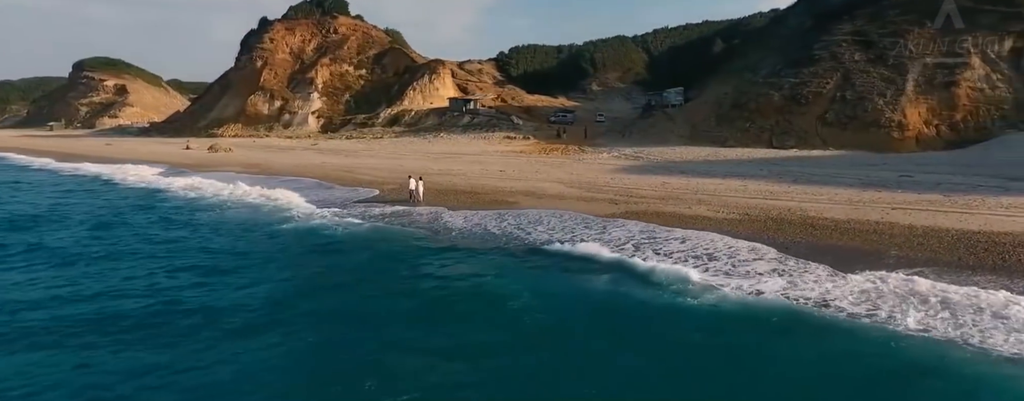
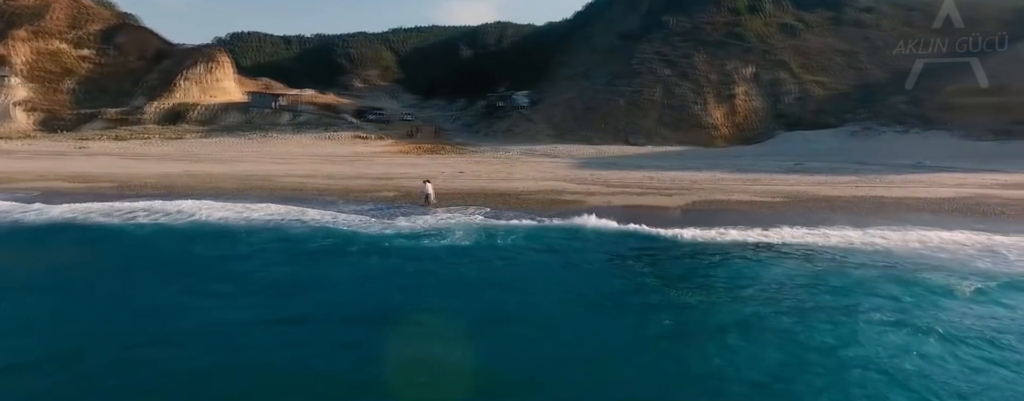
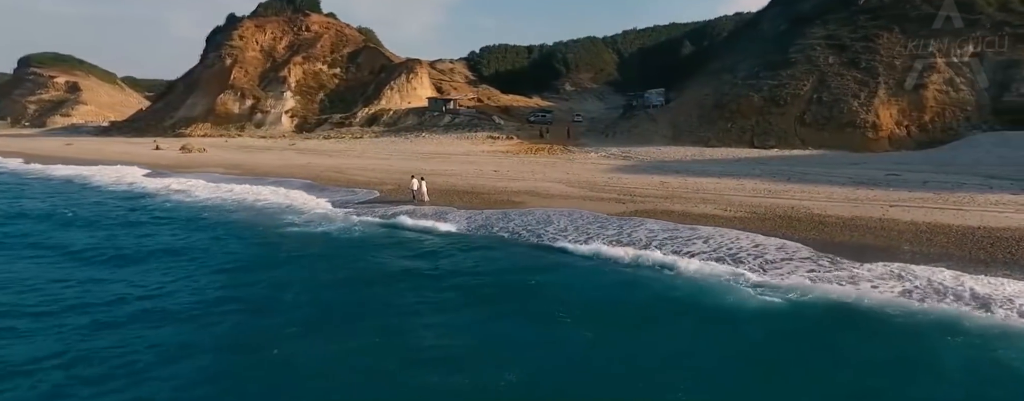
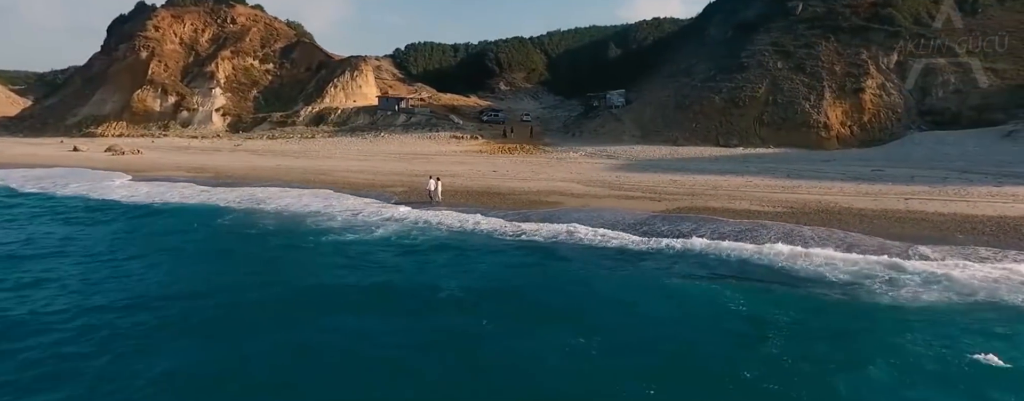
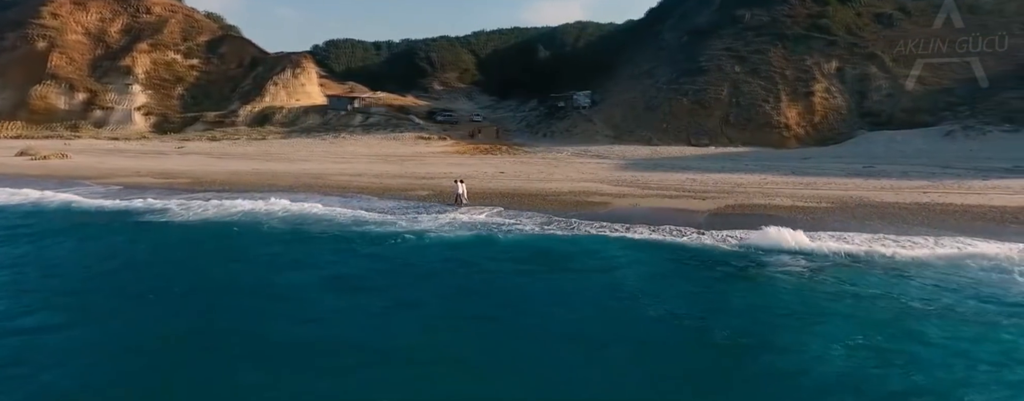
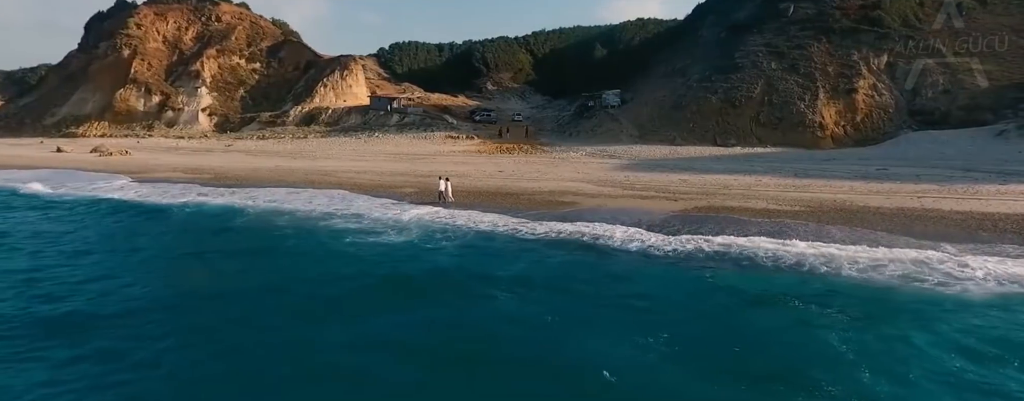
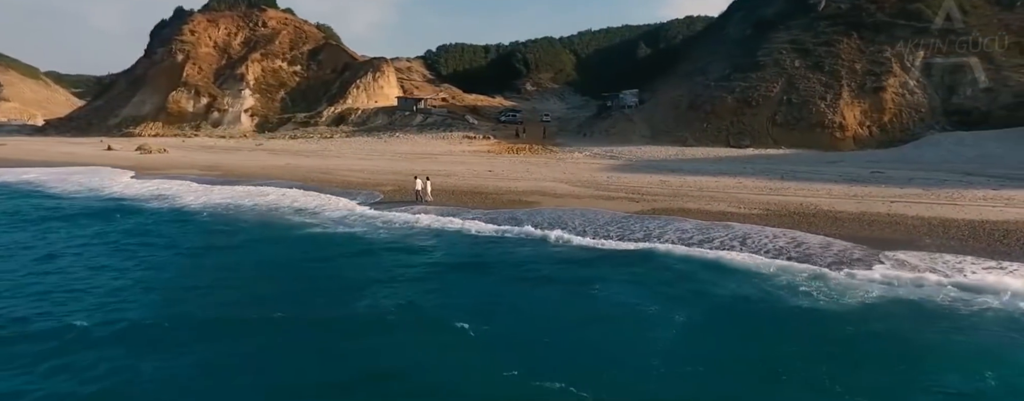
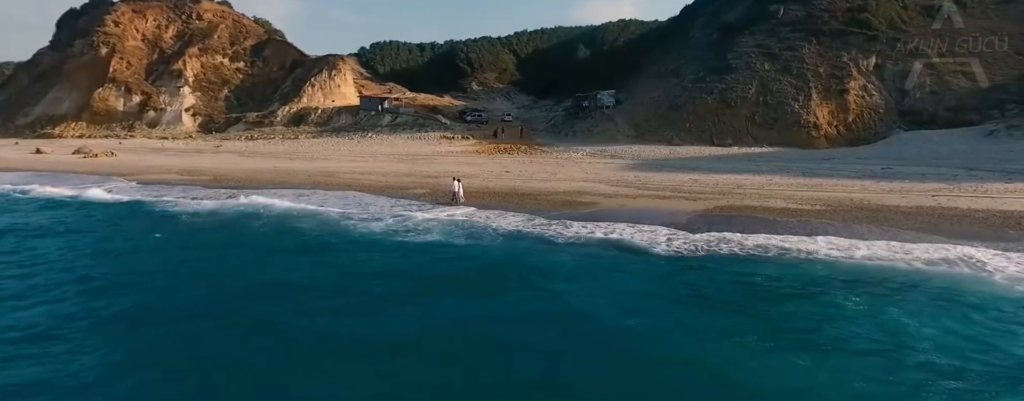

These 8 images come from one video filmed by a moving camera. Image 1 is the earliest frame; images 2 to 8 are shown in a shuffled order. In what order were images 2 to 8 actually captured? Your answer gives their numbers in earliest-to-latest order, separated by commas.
3, 7, 4, 6, 8, 5, 2
